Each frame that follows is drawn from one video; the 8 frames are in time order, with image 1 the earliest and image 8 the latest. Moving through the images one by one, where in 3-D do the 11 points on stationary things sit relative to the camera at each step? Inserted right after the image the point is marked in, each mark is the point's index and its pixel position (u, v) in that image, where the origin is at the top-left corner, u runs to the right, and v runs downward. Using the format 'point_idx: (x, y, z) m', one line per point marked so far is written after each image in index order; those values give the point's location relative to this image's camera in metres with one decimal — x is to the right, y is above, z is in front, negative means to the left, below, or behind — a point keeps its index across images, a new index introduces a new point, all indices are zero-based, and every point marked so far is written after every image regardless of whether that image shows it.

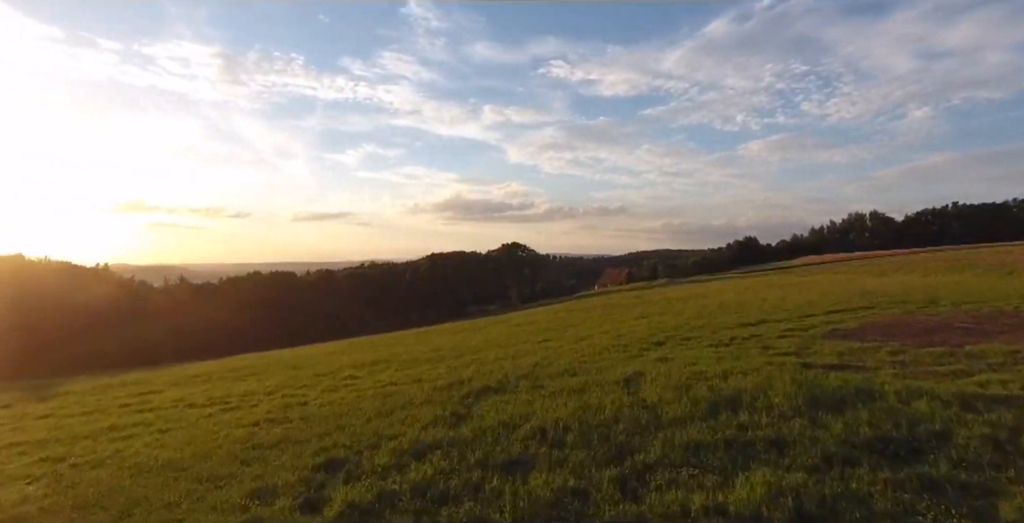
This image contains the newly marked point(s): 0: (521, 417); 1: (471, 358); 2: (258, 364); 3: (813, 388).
0: (0.0, -0.8, +3.2) m
1: (-0.4, -1.1, +6.8) m
2: (-4.4, -1.8, +10.6) m
3: (+1.5, -0.6, +2.9) m
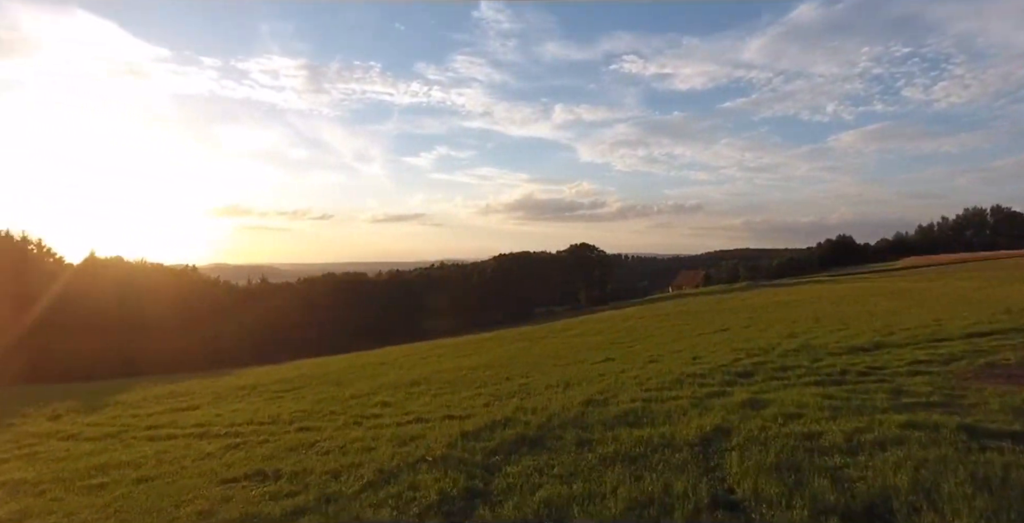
0: (+0.1, -0.9, +2.3) m
1: (+0.1, -1.2, +5.9) m
2: (-3.4, -1.9, +10.1) m
3: (+1.5, -0.7, +1.8) m
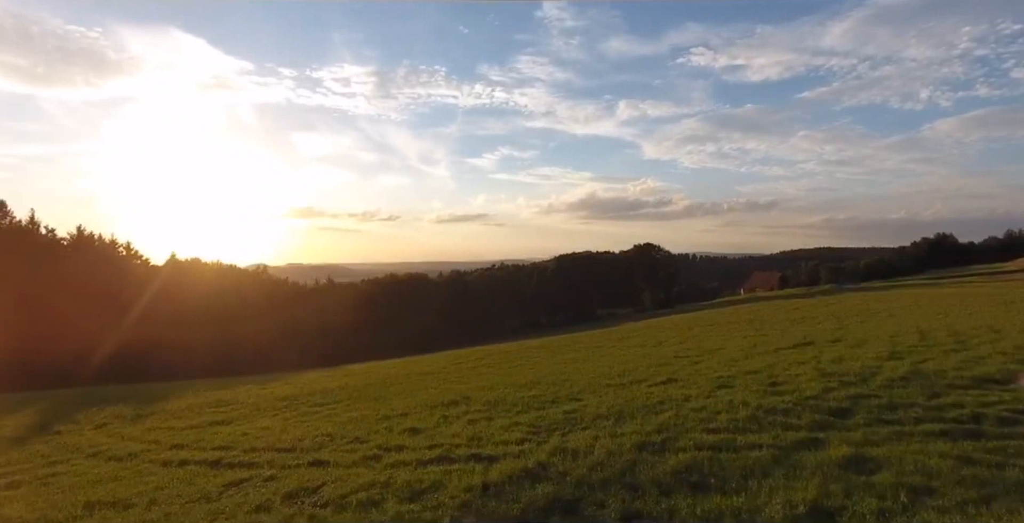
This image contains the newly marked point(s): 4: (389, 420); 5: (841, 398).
0: (+0.1, -1.0, +1.5) m
1: (+0.5, -1.2, +5.1) m
2: (-2.5, -2.0, +9.7) m
3: (+1.4, -0.8, +0.9) m
4: (-1.2, -1.5, +5.9) m
5: (+2.2, -0.9, +4.1) m
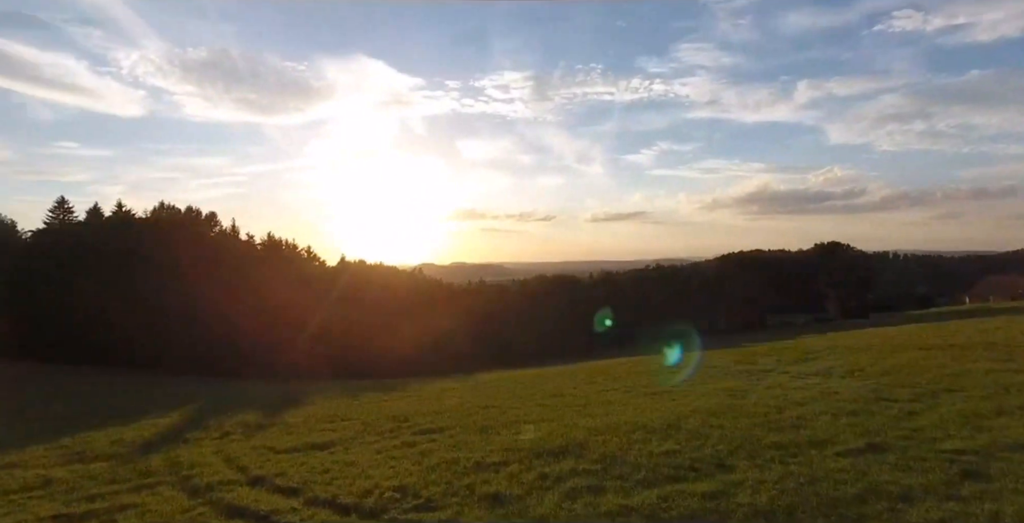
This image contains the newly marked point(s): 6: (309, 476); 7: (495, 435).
0: (-0.1, -1.1, +0.2) m
1: (+1.1, -1.3, +3.5) m
2: (-0.6, -2.0, +8.7) m
3: (+1.0, -0.9, -0.8) m
4: (-0.3, -1.6, +4.8) m
5: (+2.6, -1.0, +2.1) m
6: (-1.8, -1.8, +5.3) m
7: (-0.2, -1.8, +6.2) m
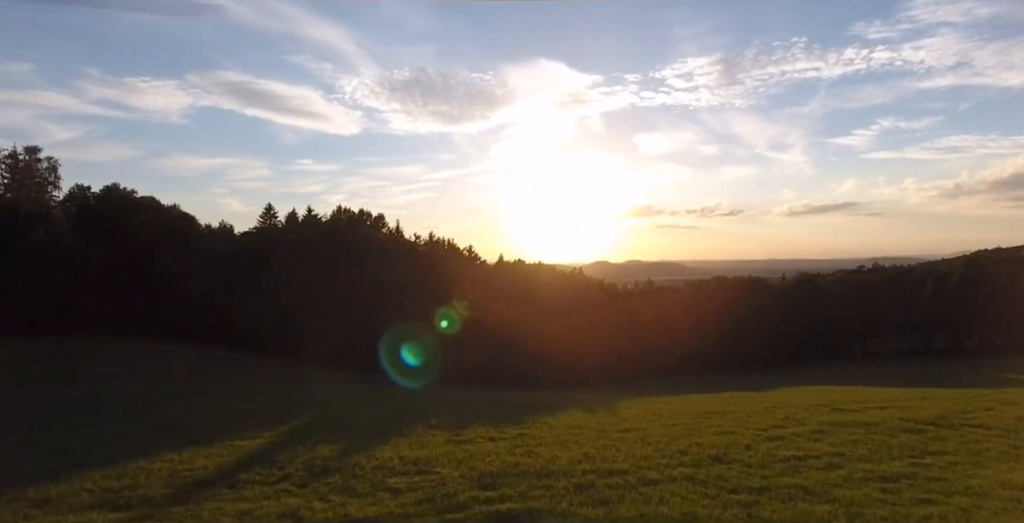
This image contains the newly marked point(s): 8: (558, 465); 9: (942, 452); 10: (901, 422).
0: (-1.2, -1.1, -2.1) m
1: (+1.0, -1.3, +0.8) m
2: (+0.9, -2.1, +6.2) m
3: (-0.4, -0.9, -3.3) m
4: (0.0, -1.7, +2.3) m
5: (+1.9, -1.0, -1.0) m
6: (-1.3, -1.9, +3.3) m
7: (+0.5, -1.8, +3.7) m
8: (+0.3, -2.1, +6.6) m
9: (+4.4, -1.9, +6.3) m
10: (+5.1, -2.1, +8.4) m
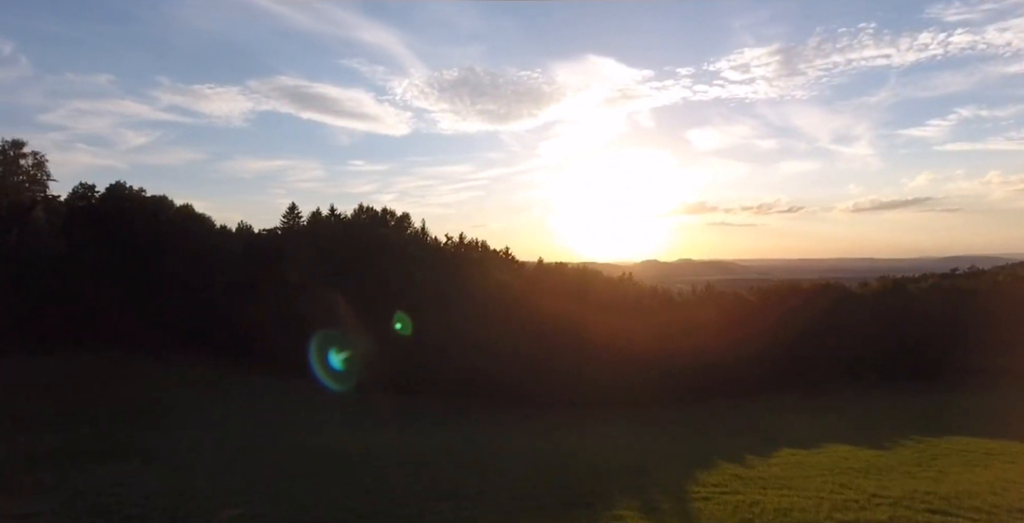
0: (-1.9, -1.4, -5.4) m
1: (+0.5, -1.6, -2.7) m
2: (+0.8, -2.3, +2.8) m
3: (-1.2, -1.2, -6.6) m
4: (-0.4, -1.9, -1.0) m
5: (+1.3, -1.3, -4.6) m
6: (-1.6, -2.1, 0.0) m
7: (+0.2, -2.0, +0.3) m
8: (+0.3, -2.4, +3.2) m
9: (+4.3, -2.1, +2.6) m
10: (+5.2, -2.4, +4.6) m
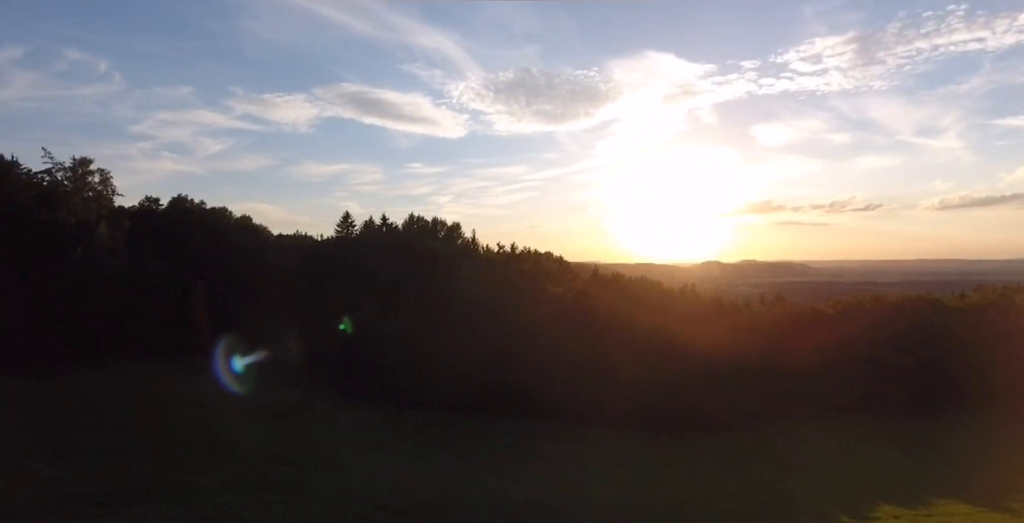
0: (-2.1, -1.9, -7.6) m
1: (+0.5, -2.1, -5.1) m
2: (+1.3, -2.8, +0.3) m
3: (-1.6, -1.7, -8.9) m
4: (-0.2, -2.4, -3.4) m
5: (+1.1, -1.8, -7.1) m
6: (-1.3, -2.6, -2.2) m
7: (+0.5, -2.5, -2.1) m
8: (+0.9, -2.9, +0.7) m
9: (+4.8, -2.6, -0.2) m
10: (+5.9, -2.8, +1.7) m
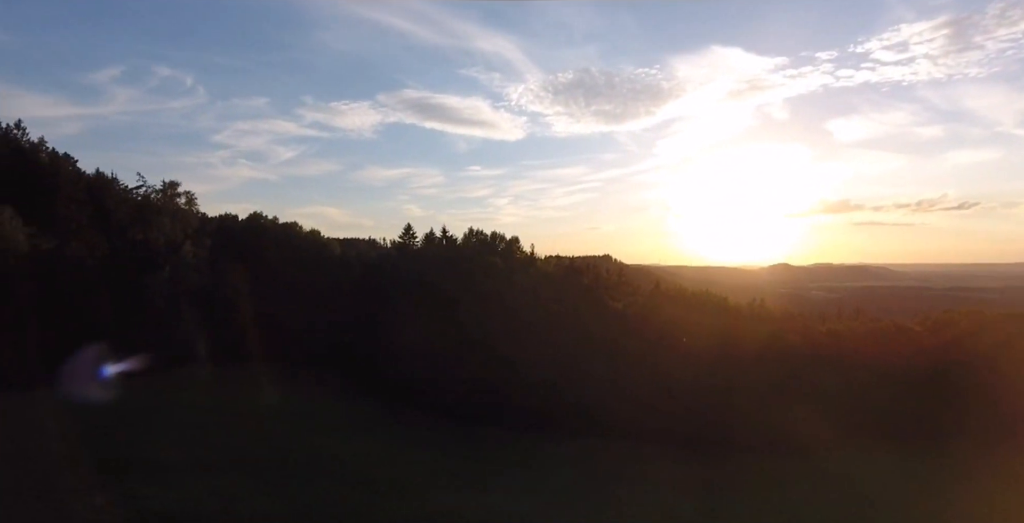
0: (-2.3, -2.5, -10.5) m
1: (+0.5, -2.7, -8.3) m
2: (+1.8, -3.4, -2.9) m
3: (-1.9, -2.2, -11.8) m
4: (0.0, -3.0, -6.5) m
5: (+1.0, -2.3, -10.2) m
6: (-1.0, -3.2, -5.2) m
7: (+0.8, -3.1, -5.3) m
8: (+1.4, -3.4, -2.5) m
9: (+5.3, -3.2, -3.8) m
10: (+6.5, -3.4, -2.0) m
